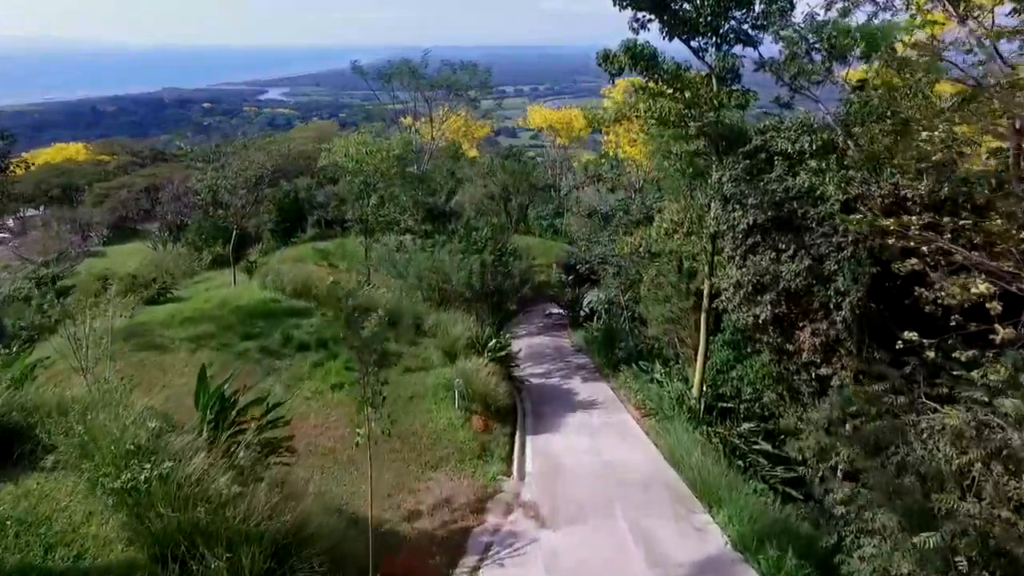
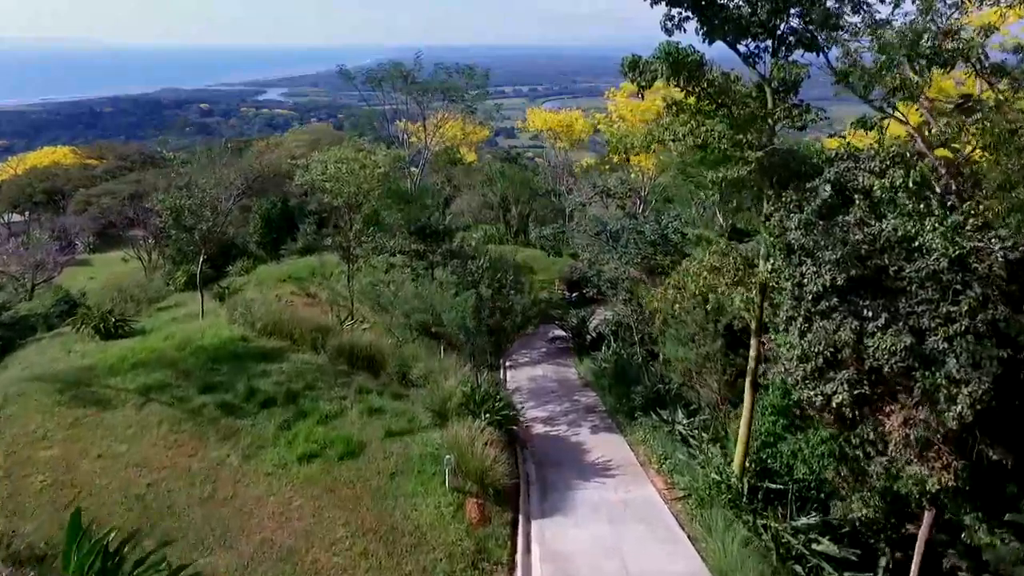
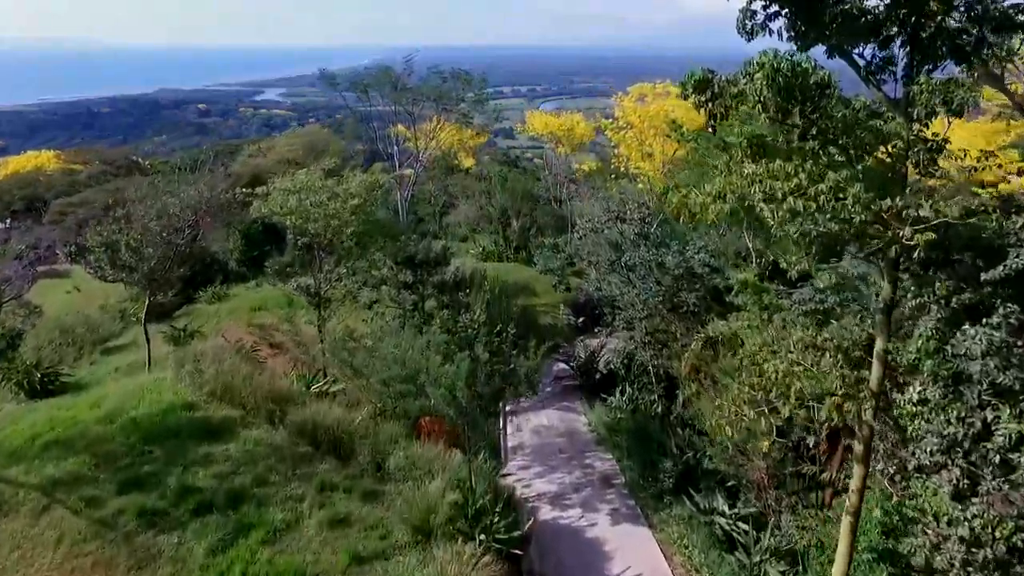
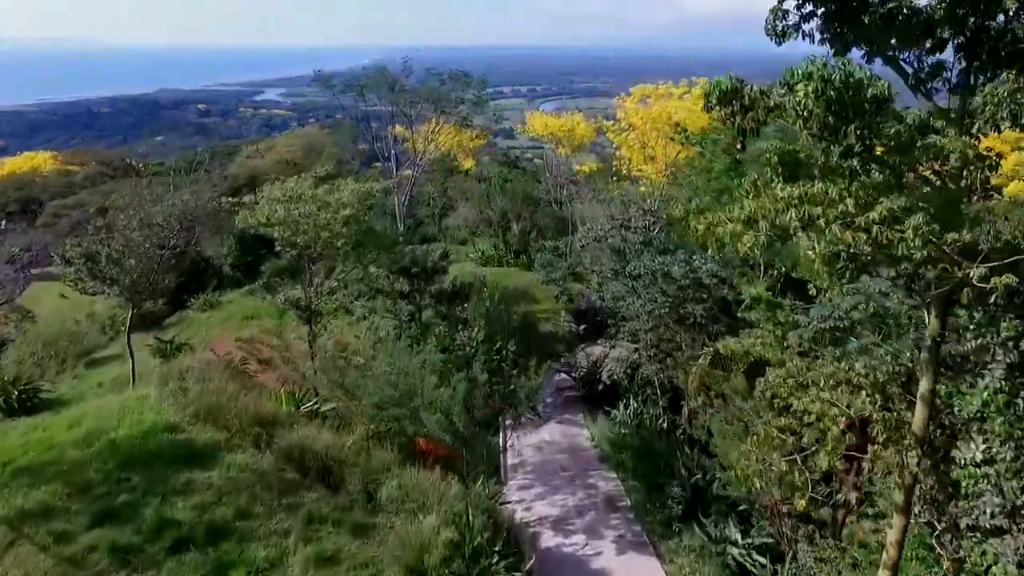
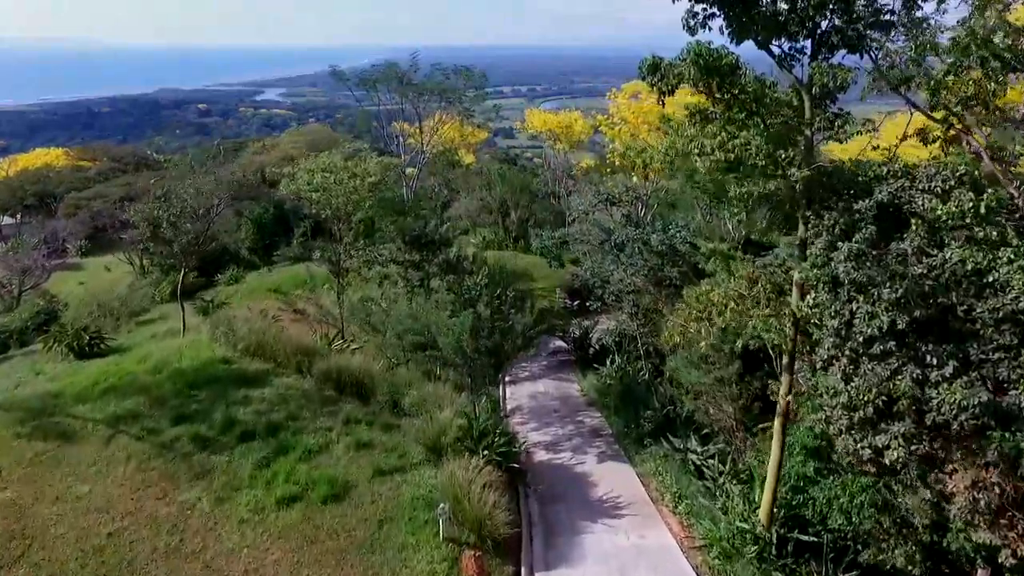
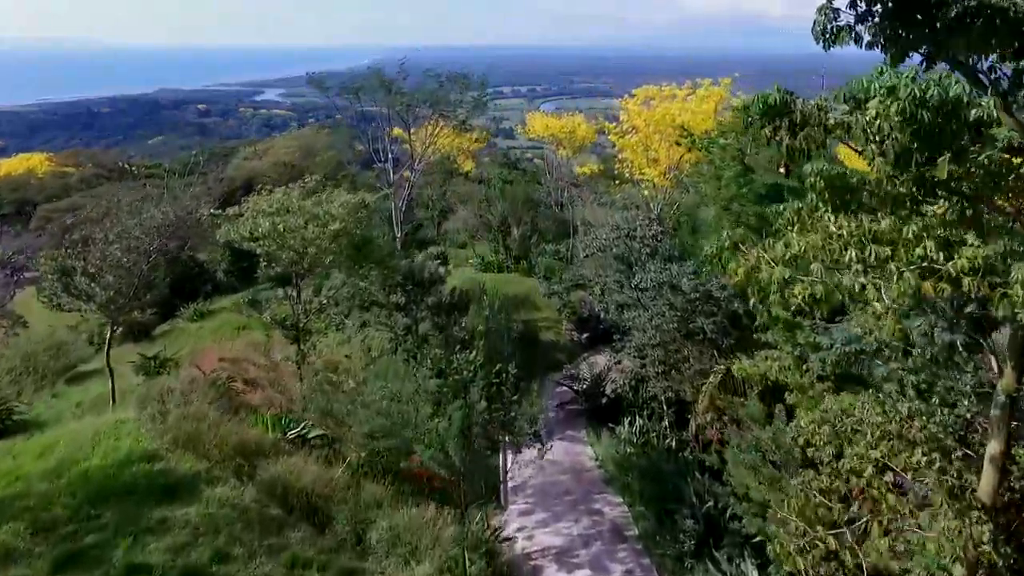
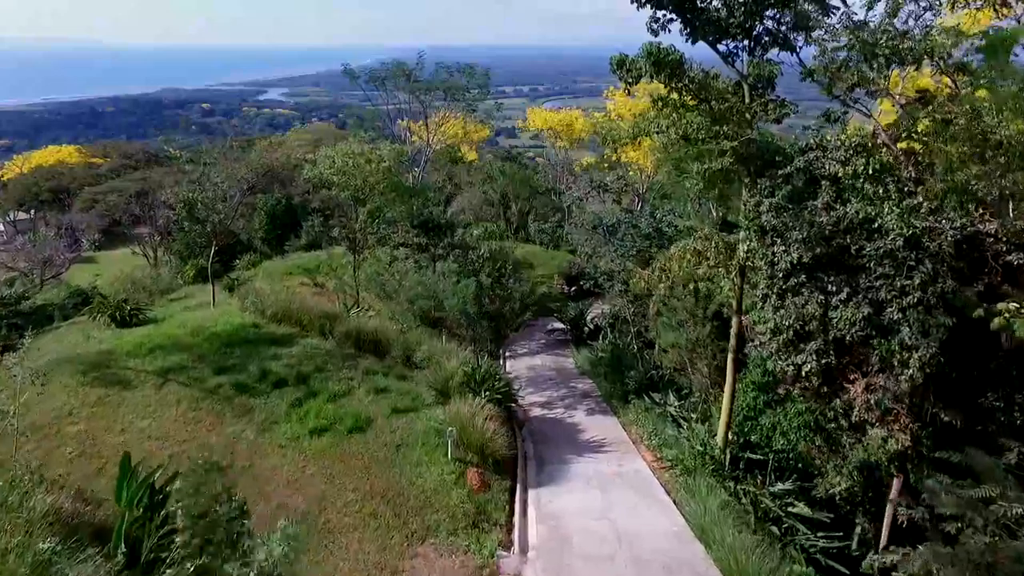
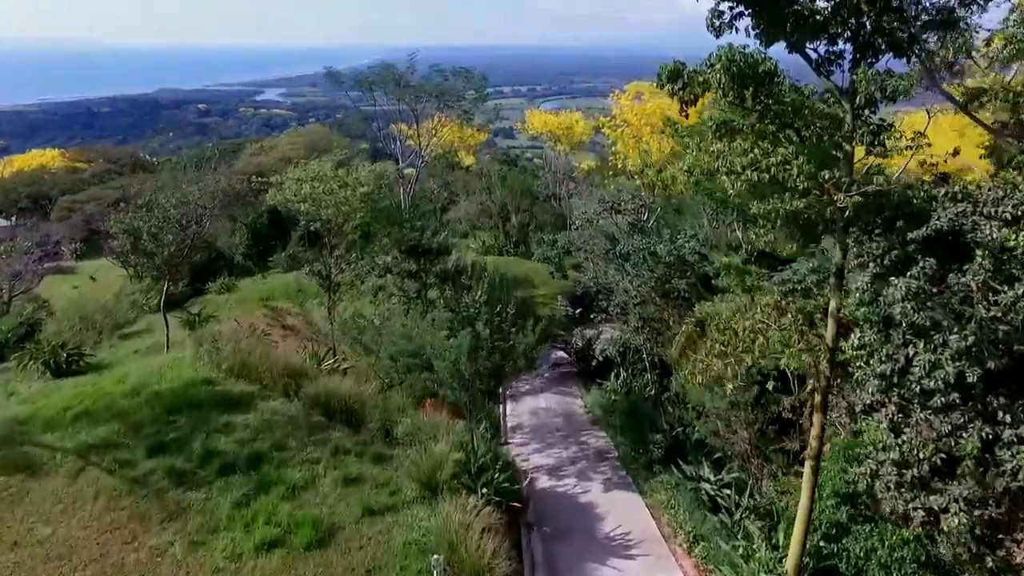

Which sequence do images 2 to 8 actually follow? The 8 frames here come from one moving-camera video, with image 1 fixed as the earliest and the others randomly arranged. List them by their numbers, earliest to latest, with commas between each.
7, 2, 5, 8, 3, 4, 6
